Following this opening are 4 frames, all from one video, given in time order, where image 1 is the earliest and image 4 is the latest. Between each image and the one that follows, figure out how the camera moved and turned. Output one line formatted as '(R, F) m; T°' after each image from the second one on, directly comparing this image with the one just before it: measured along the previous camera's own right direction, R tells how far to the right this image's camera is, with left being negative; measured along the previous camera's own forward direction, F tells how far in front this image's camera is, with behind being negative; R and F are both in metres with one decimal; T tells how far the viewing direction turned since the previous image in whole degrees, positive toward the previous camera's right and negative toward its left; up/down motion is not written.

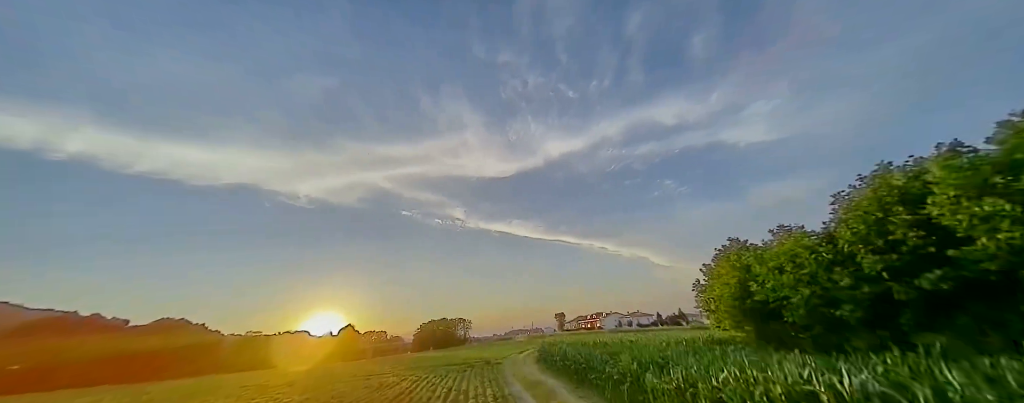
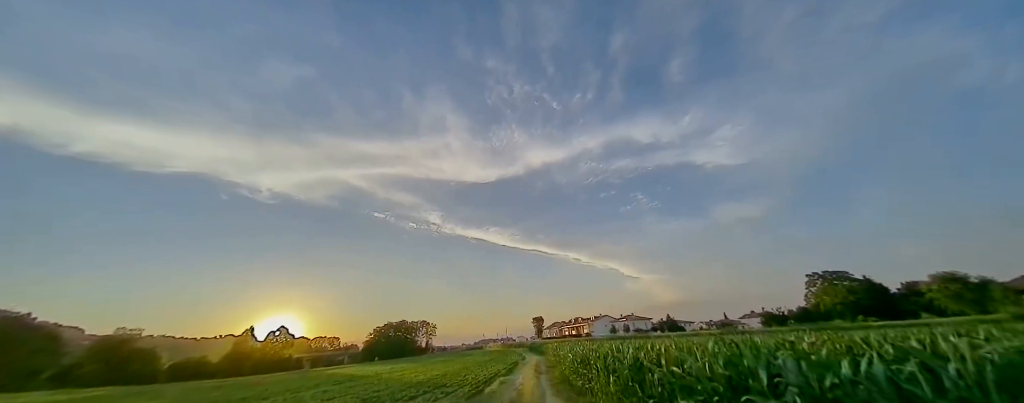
(-5.1, +0.2) m; +5°
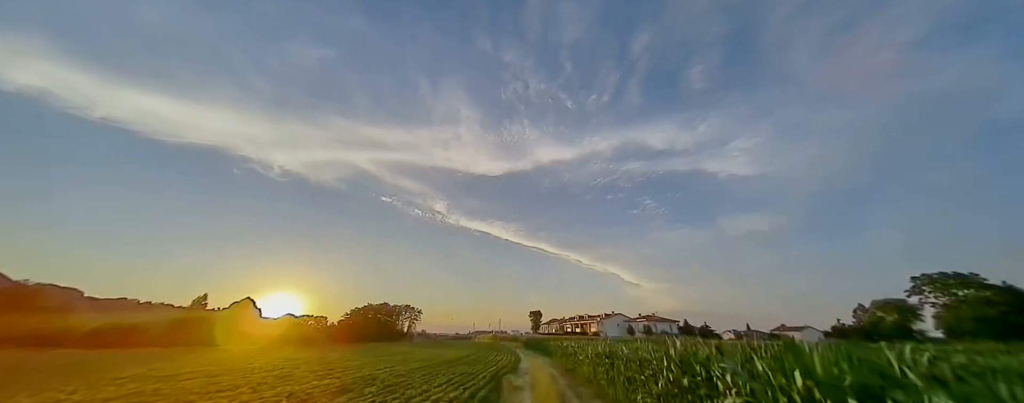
(-3.8, +3.3) m; -1°
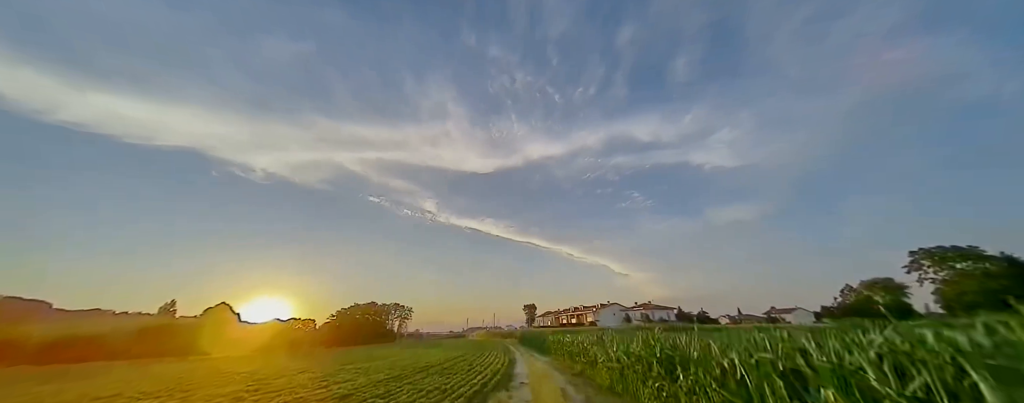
(-0.3, +0.5) m; +2°
